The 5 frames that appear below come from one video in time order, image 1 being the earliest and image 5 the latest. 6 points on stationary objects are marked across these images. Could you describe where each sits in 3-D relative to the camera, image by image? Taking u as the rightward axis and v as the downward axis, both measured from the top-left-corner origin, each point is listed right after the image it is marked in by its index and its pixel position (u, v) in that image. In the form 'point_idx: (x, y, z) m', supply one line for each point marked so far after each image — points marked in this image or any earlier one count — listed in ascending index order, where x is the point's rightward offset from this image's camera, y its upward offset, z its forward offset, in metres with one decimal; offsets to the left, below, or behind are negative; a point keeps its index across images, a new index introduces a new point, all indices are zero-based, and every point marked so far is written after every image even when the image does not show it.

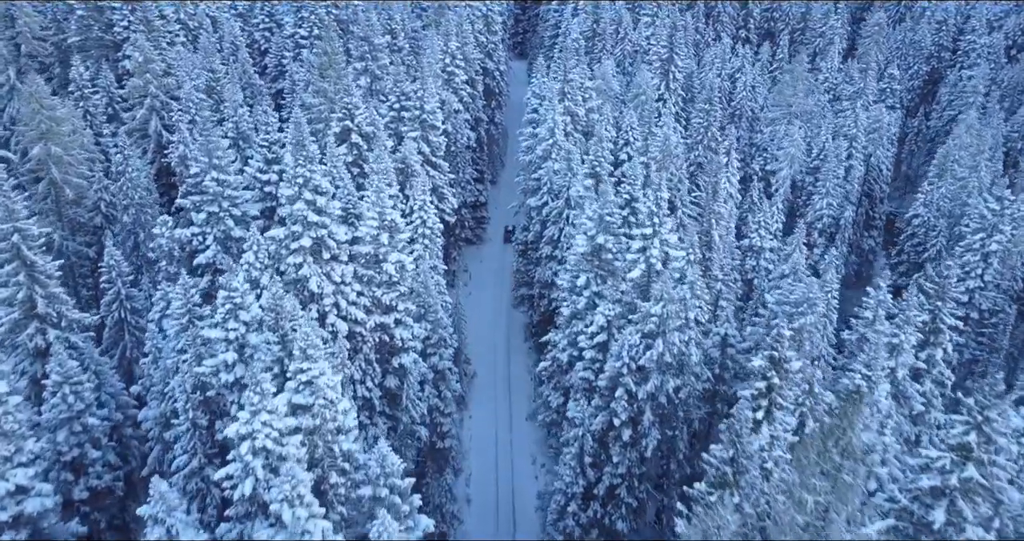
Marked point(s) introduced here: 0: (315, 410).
0: (-5.0, -3.6, +18.2) m
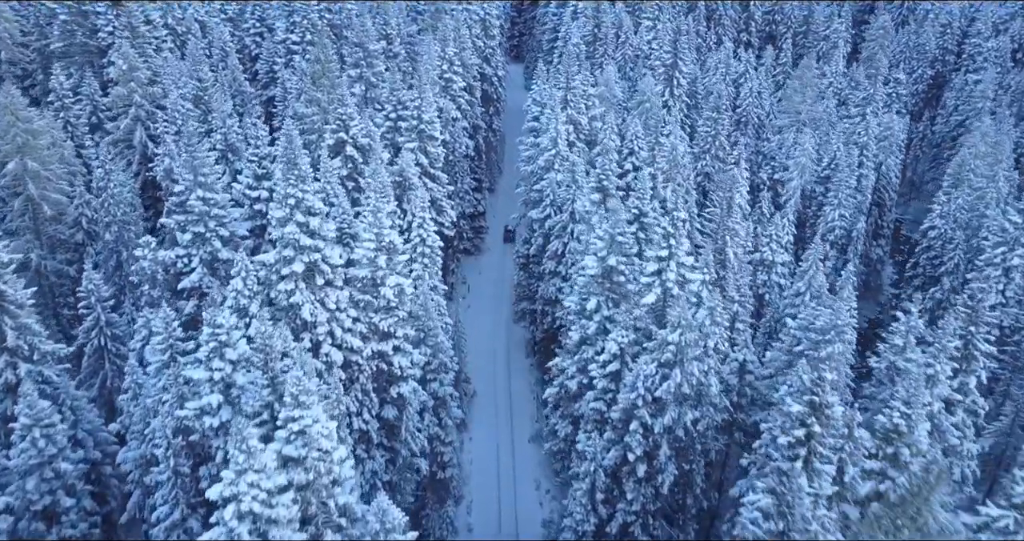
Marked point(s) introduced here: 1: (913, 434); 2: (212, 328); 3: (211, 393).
0: (-4.7, -4.4, +16.5) m
1: (+11.6, -4.8, +20.8) m
2: (-7.9, -1.5, +18.9) m
3: (-7.9, -3.2, +18.8) m
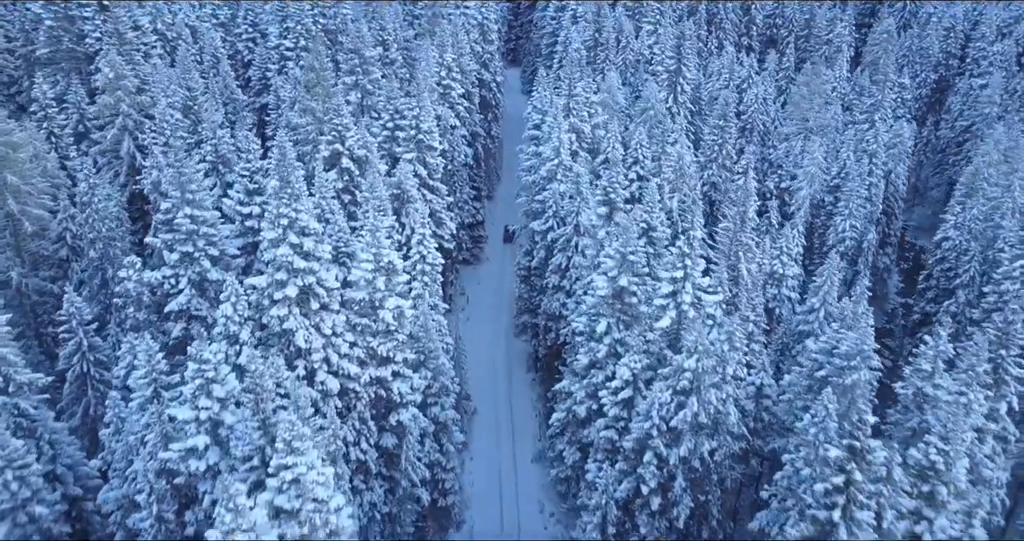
0: (-4.4, -5.1, +15.2) m
1: (+11.9, -5.4, +19.5) m
2: (-7.6, -2.3, +17.5) m
3: (-7.6, -3.9, +17.4) m
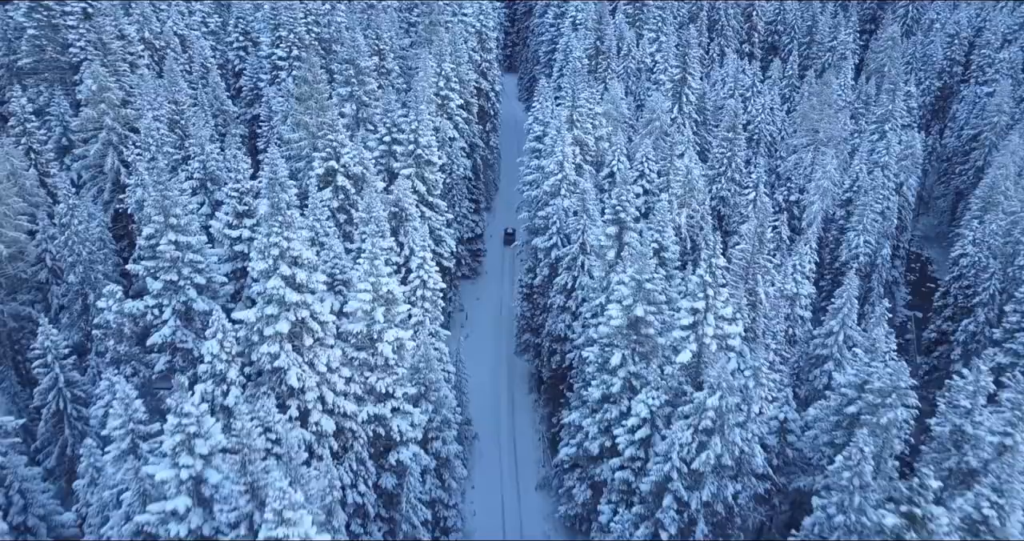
0: (-4.1, -6.0, +13.5) m
1: (+12.2, -6.3, +17.9) m
2: (-7.3, -3.2, +15.9) m
3: (-7.3, -4.9, +15.7) m
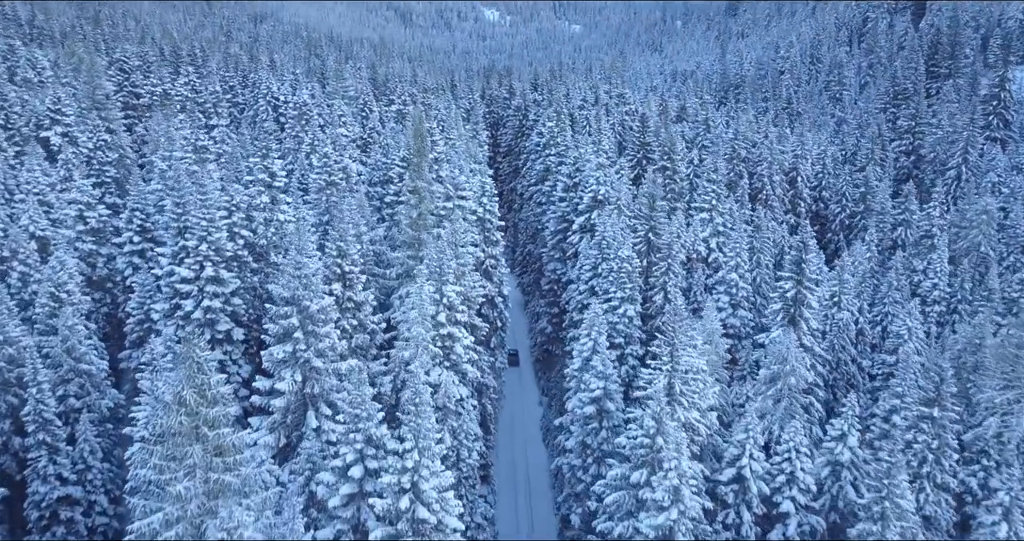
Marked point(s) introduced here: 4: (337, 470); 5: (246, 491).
0: (-0.3, -13.5, -6.0) m
1: (+15.7, -14.4, -0.8) m
2: (-3.7, -11.2, -3.3) m
3: (-3.6, -12.8, -3.8) m
4: (-4.7, -5.4, +19.1) m
5: (-5.5, -4.8, +14.6) m
